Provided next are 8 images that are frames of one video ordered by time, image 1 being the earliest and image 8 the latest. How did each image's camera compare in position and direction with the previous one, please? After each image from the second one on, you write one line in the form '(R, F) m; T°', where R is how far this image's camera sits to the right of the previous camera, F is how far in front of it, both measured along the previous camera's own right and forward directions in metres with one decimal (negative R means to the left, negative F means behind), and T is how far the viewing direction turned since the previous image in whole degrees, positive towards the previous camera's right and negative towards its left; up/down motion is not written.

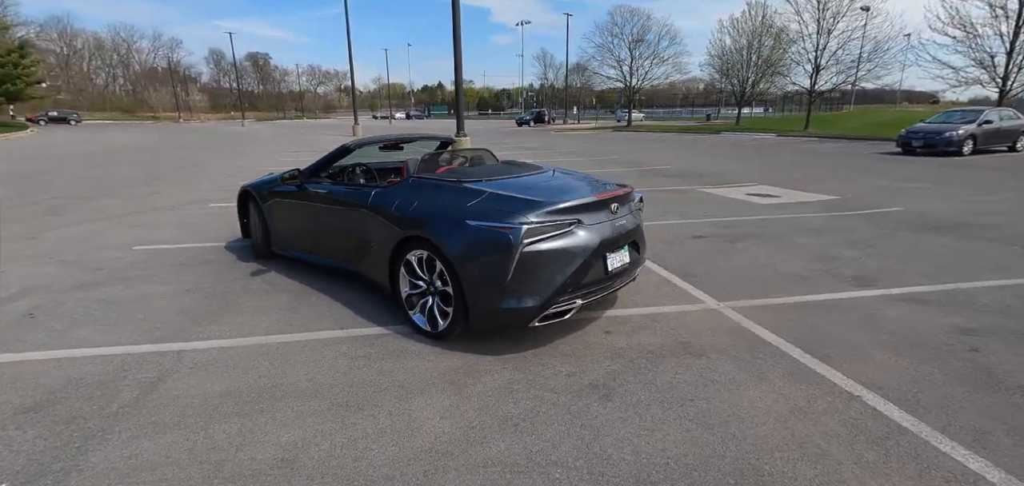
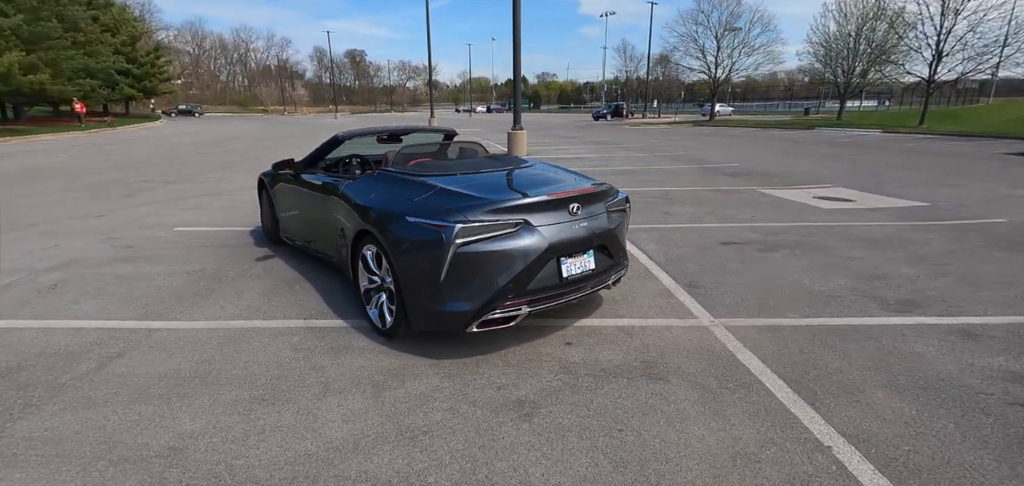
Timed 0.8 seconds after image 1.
(+0.9, +0.3) m; -10°
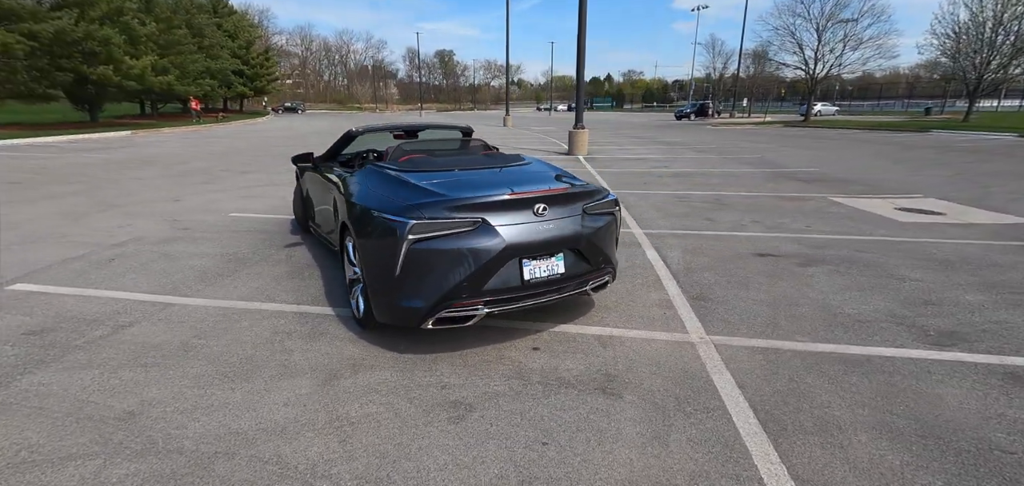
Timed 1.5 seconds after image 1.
(+0.7, +0.1) m; -10°
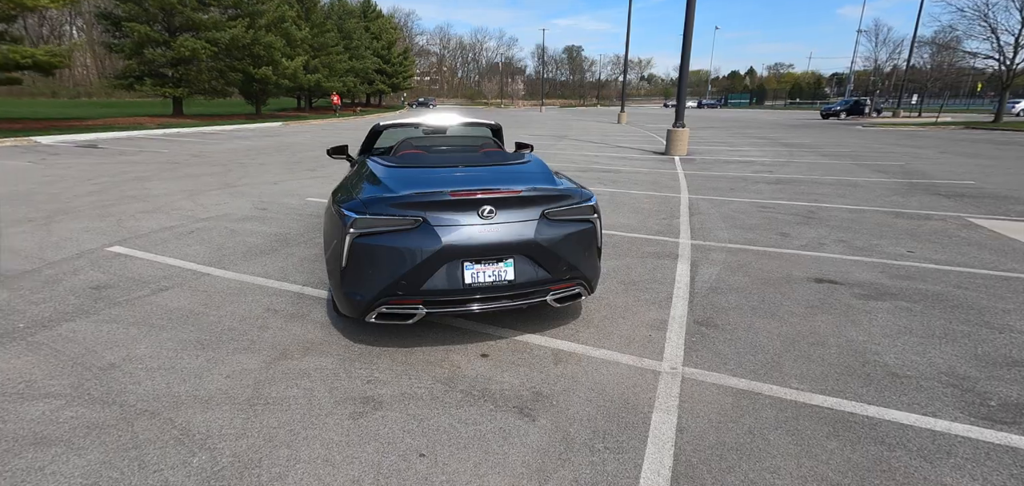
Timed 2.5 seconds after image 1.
(+1.0, +0.3) m; -14°
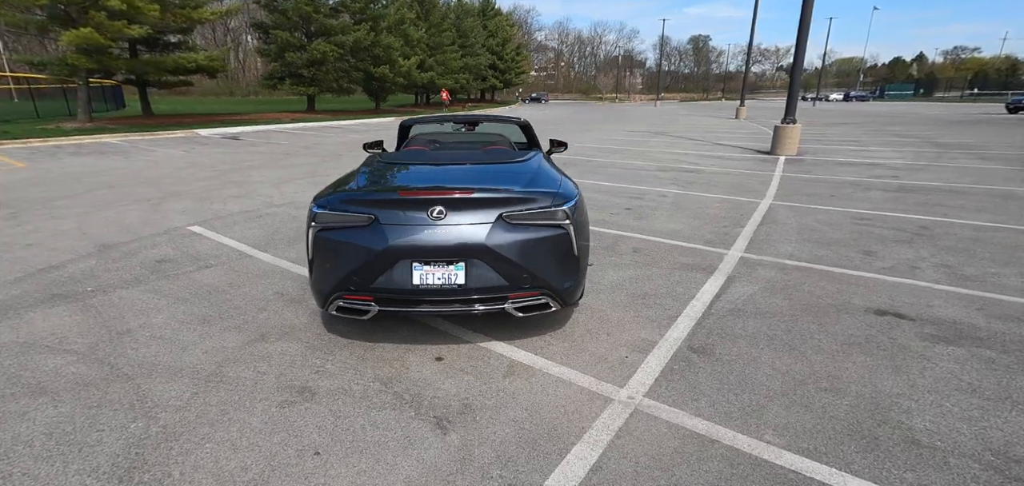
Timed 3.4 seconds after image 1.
(+0.9, +0.3) m; -13°
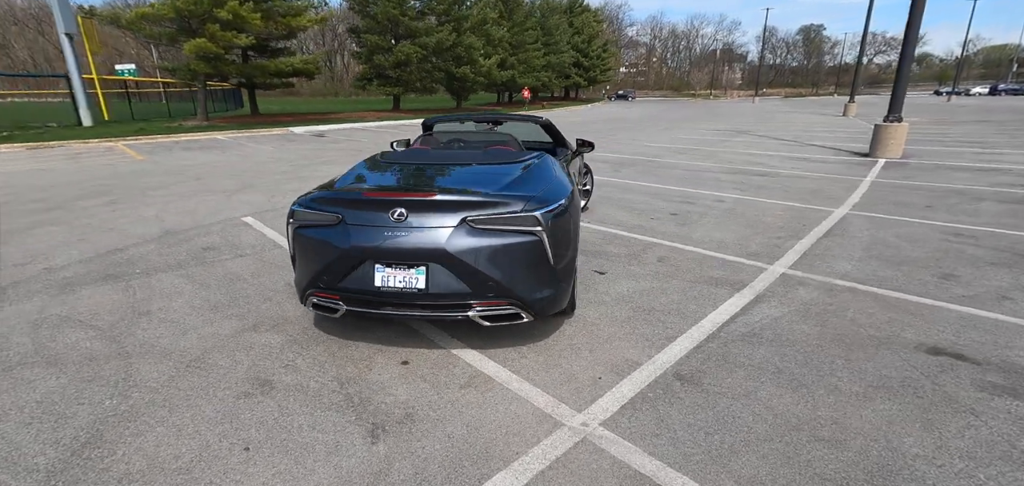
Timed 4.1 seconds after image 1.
(+0.7, +0.2) m; -10°
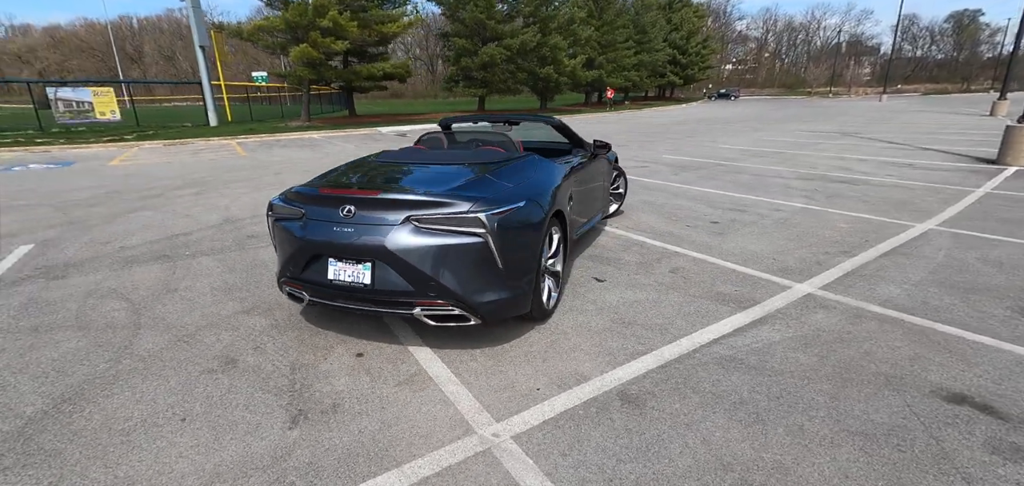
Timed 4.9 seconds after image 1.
(+0.8, +0.1) m; -11°
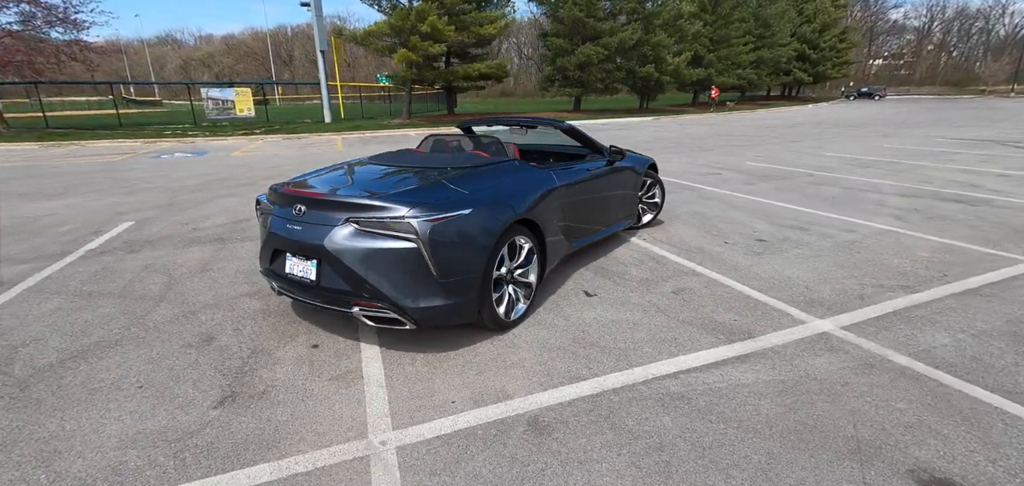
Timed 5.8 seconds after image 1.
(+0.9, +0.2) m; -13°
